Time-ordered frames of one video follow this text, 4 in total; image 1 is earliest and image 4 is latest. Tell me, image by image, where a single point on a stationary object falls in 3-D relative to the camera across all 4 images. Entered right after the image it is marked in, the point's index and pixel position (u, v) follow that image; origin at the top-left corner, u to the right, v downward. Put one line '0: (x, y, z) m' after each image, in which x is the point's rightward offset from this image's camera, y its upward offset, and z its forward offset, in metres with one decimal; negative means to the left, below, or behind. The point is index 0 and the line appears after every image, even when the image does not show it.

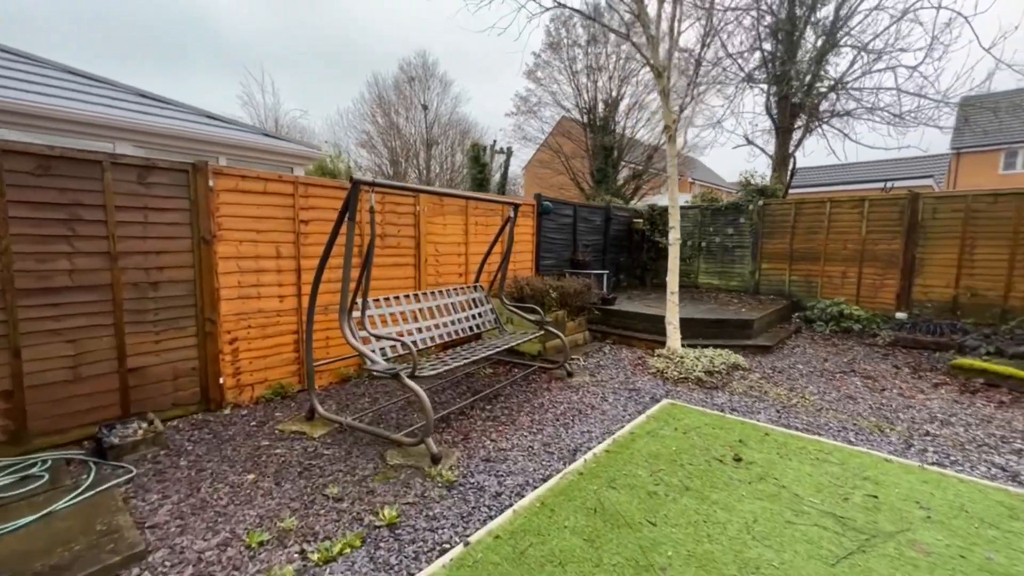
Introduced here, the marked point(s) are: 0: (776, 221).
0: (+4.4, +1.1, +7.2) m
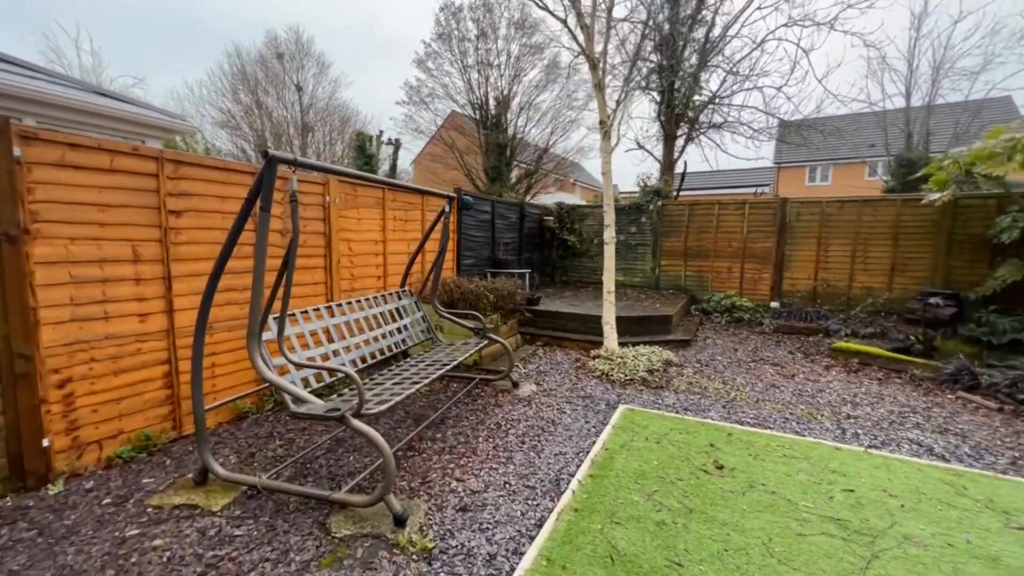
0: (+2.9, +1.2, +7.7) m
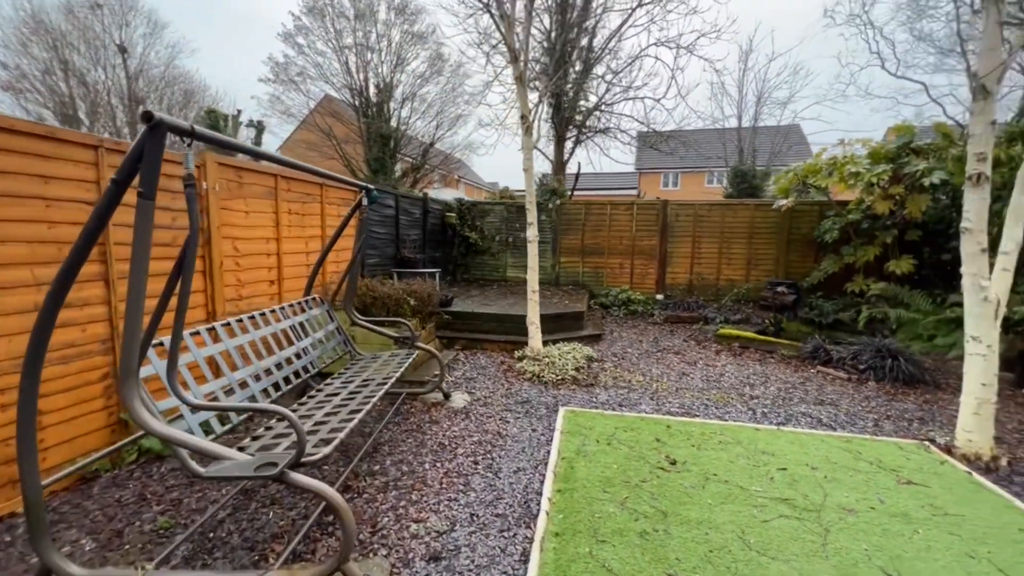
0: (+1.1, +1.3, +8.0) m
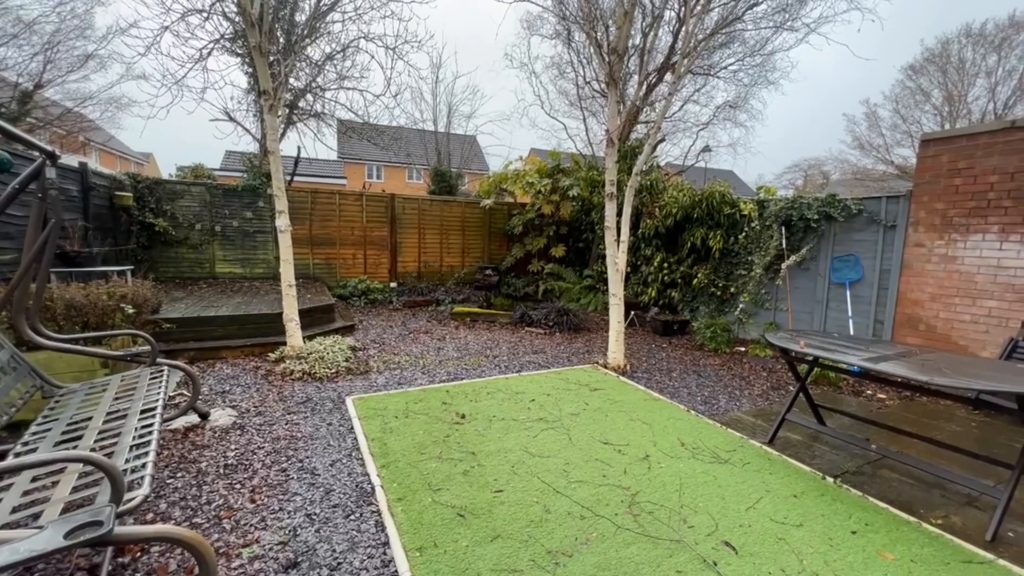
0: (-3.8, +1.4, +7.4) m
